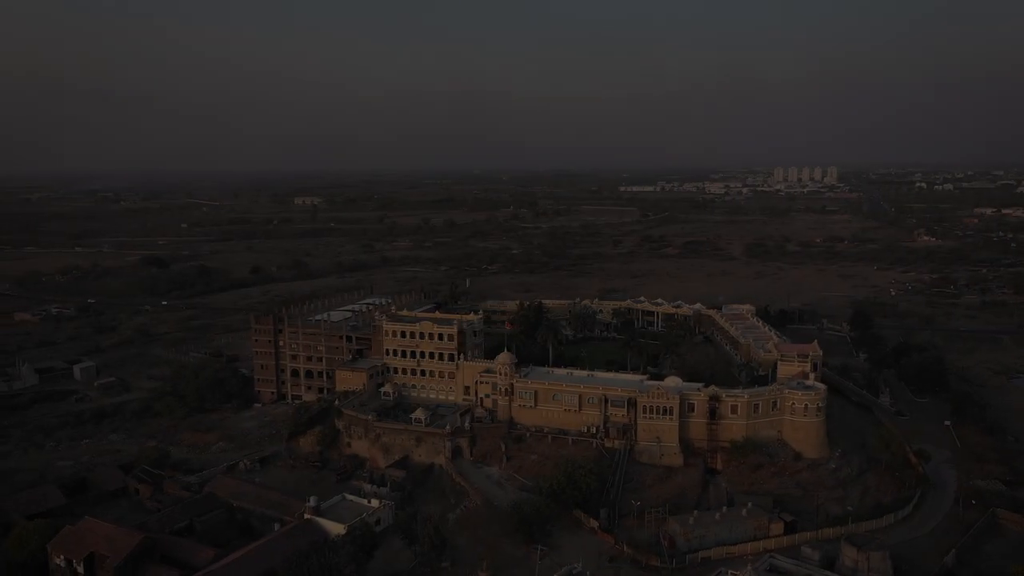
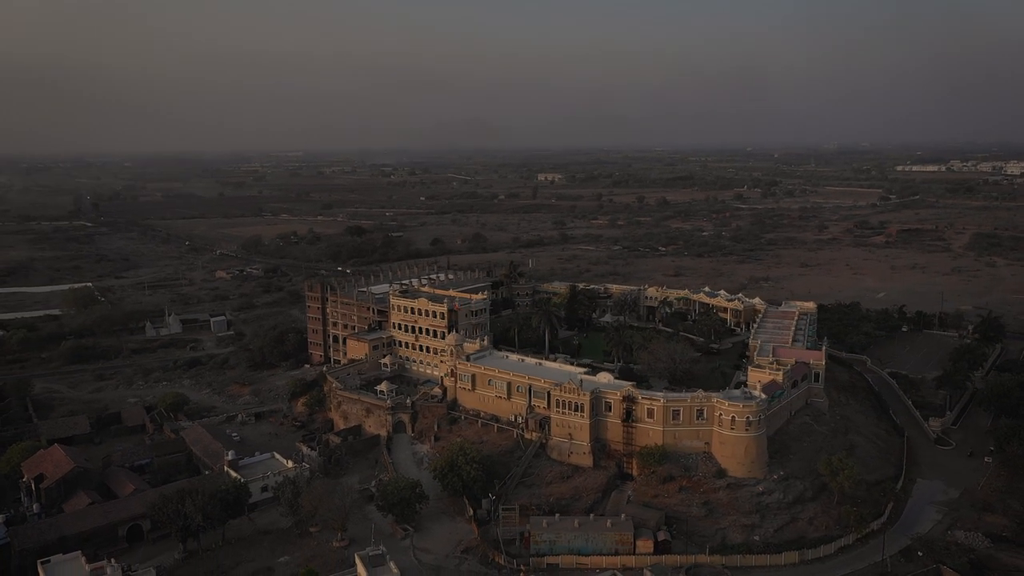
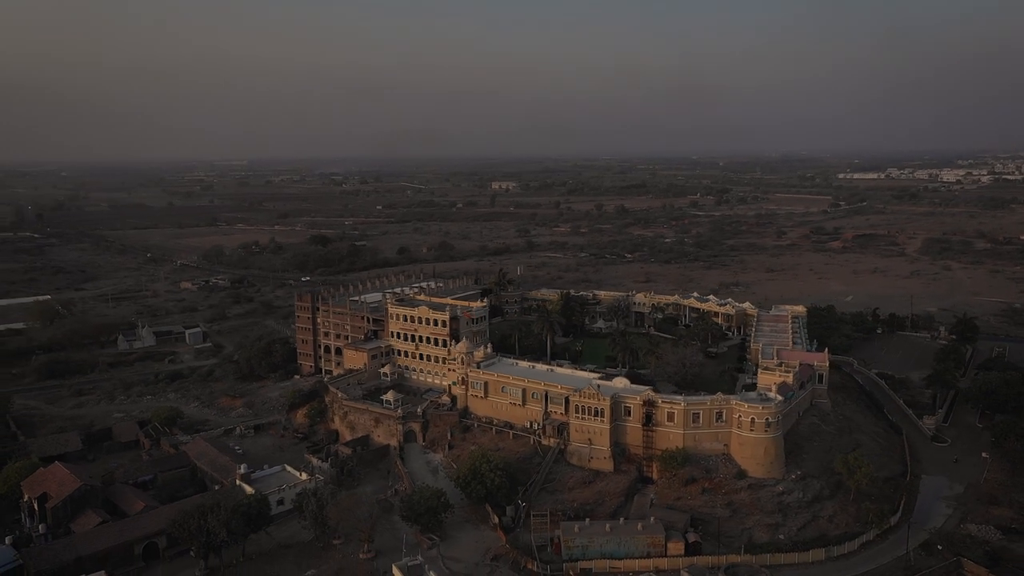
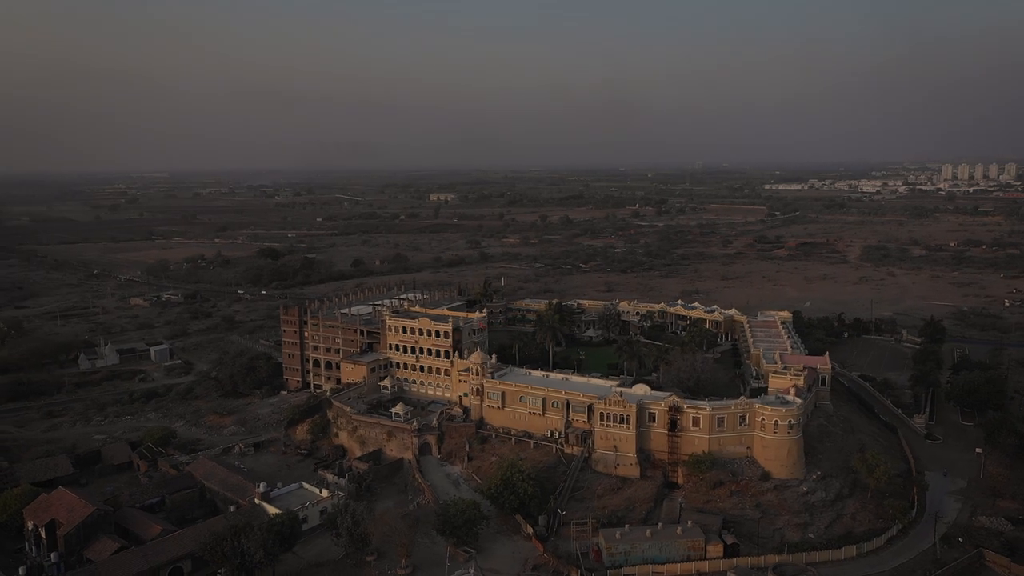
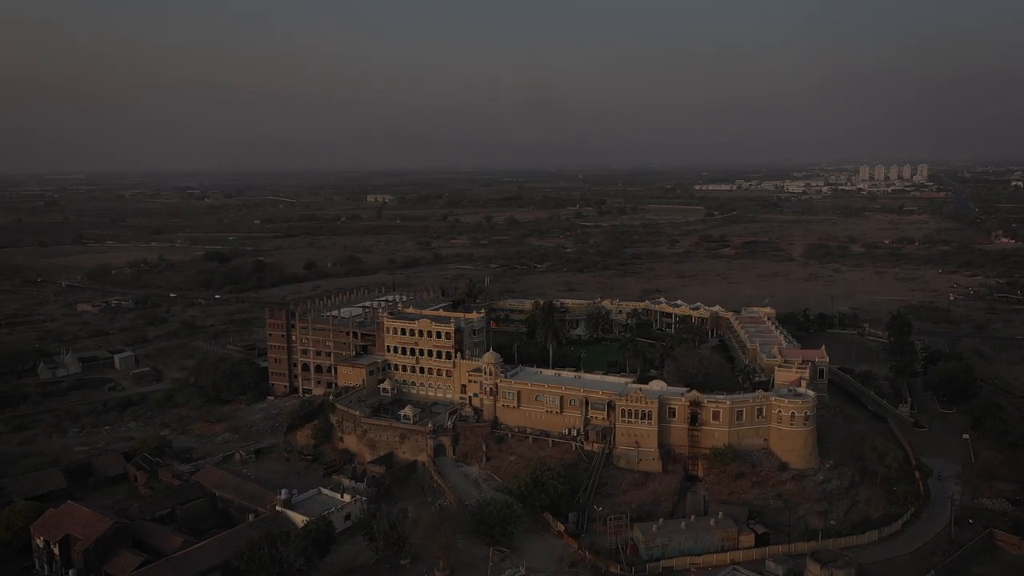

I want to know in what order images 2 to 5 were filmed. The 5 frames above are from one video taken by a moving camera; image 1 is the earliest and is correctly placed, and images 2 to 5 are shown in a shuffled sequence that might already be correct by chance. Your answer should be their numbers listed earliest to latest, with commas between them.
5, 4, 3, 2
